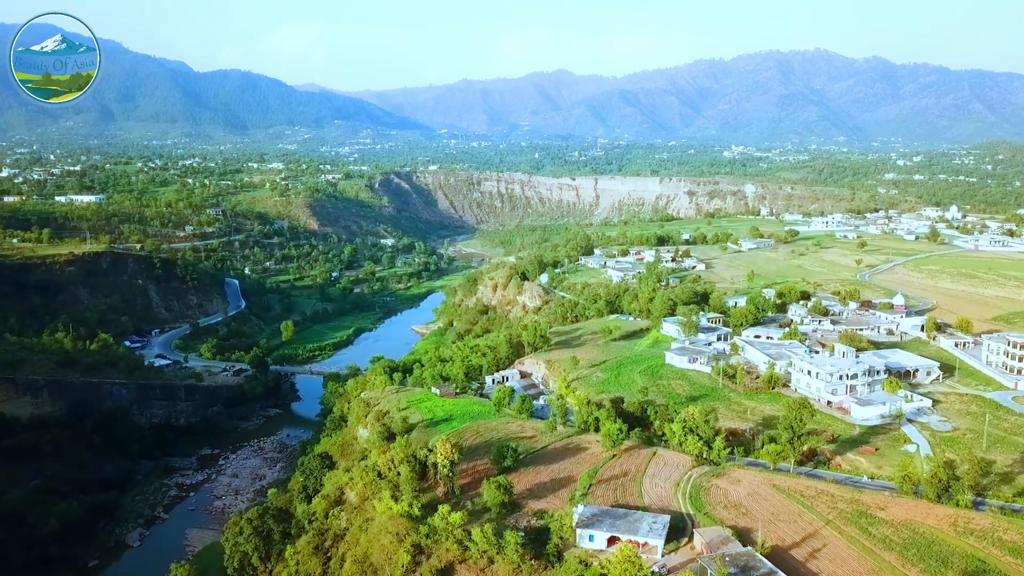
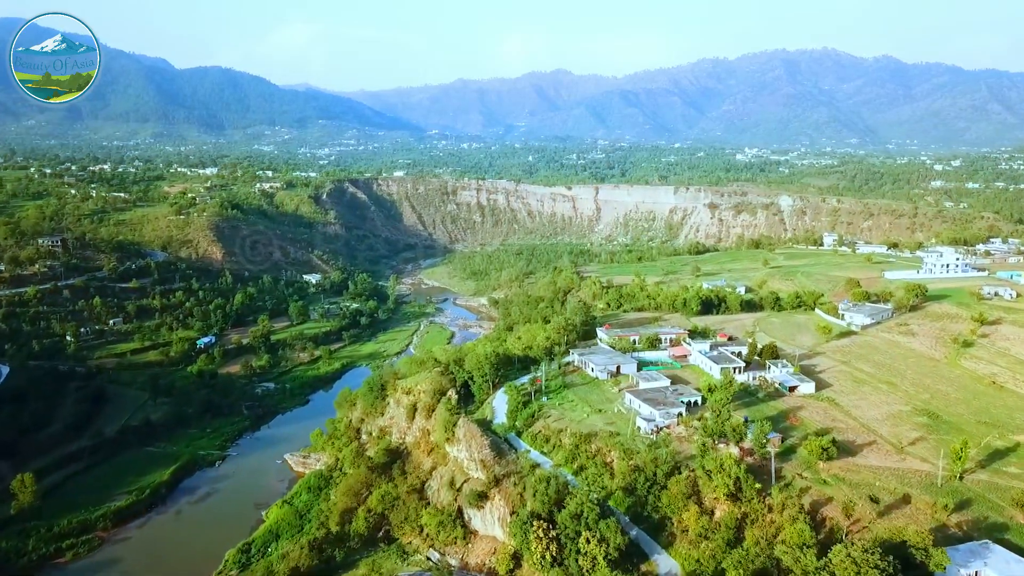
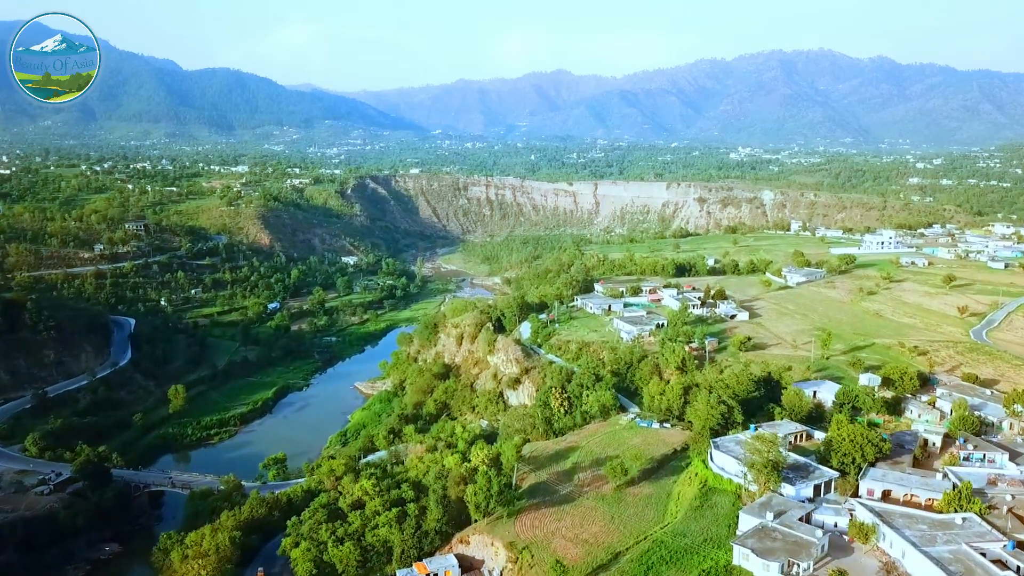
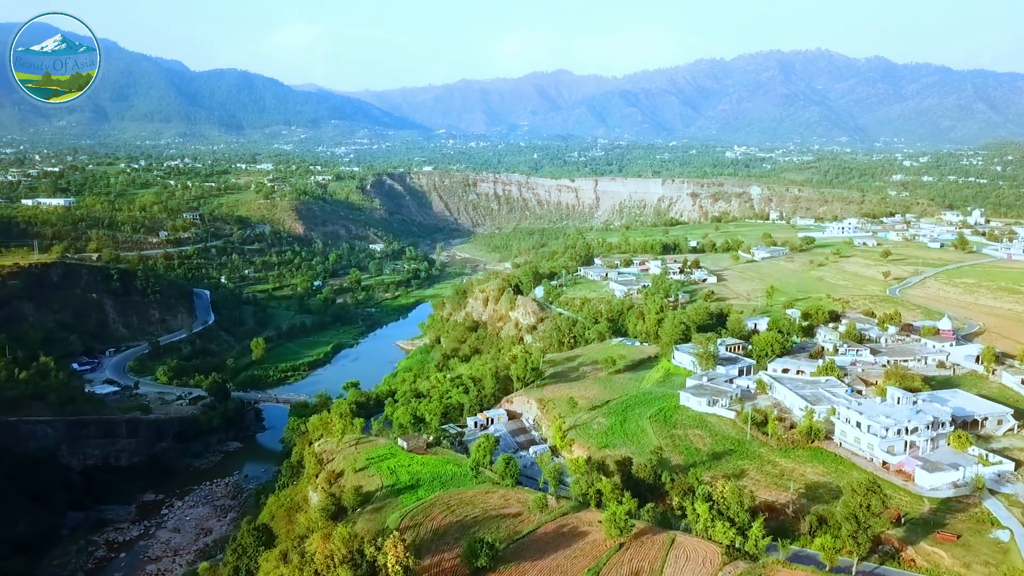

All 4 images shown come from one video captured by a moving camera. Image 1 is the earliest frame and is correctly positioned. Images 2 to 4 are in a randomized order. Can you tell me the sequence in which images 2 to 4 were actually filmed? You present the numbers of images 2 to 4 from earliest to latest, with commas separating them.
4, 3, 2
